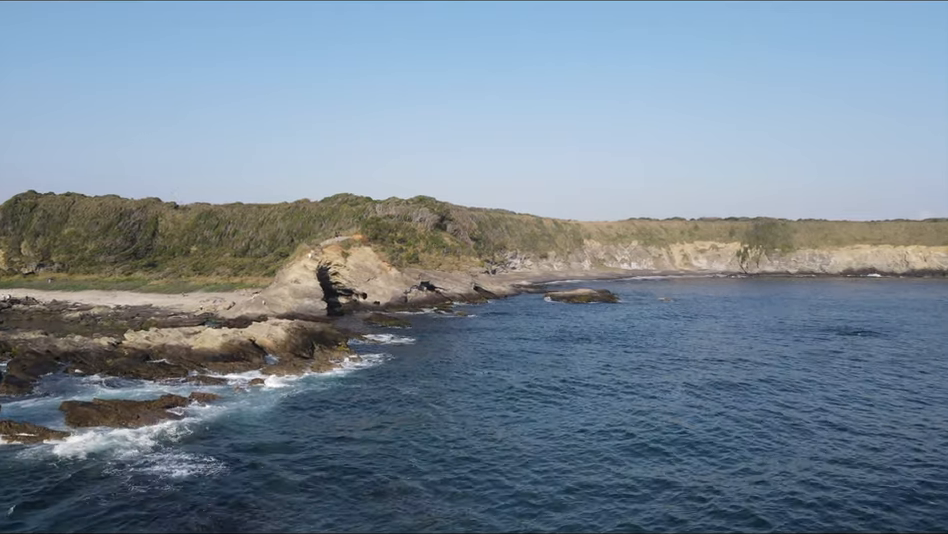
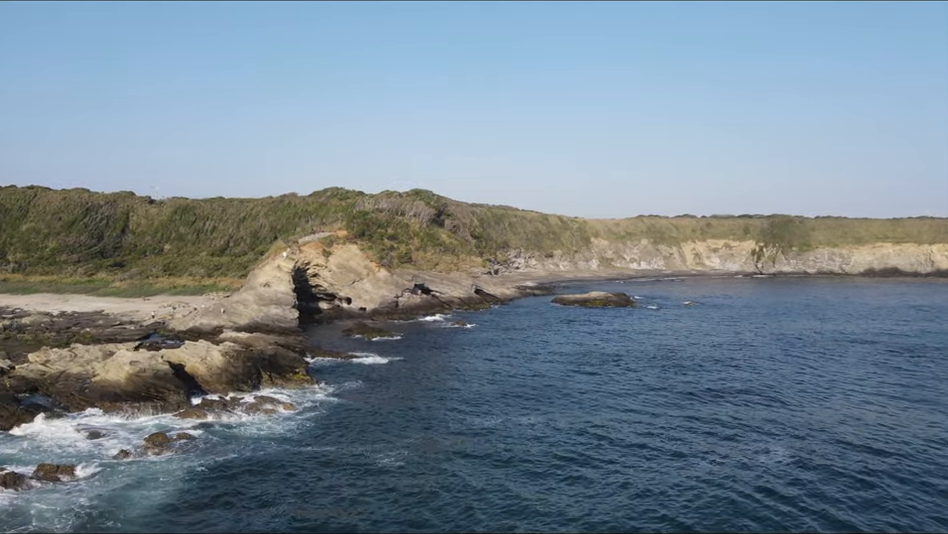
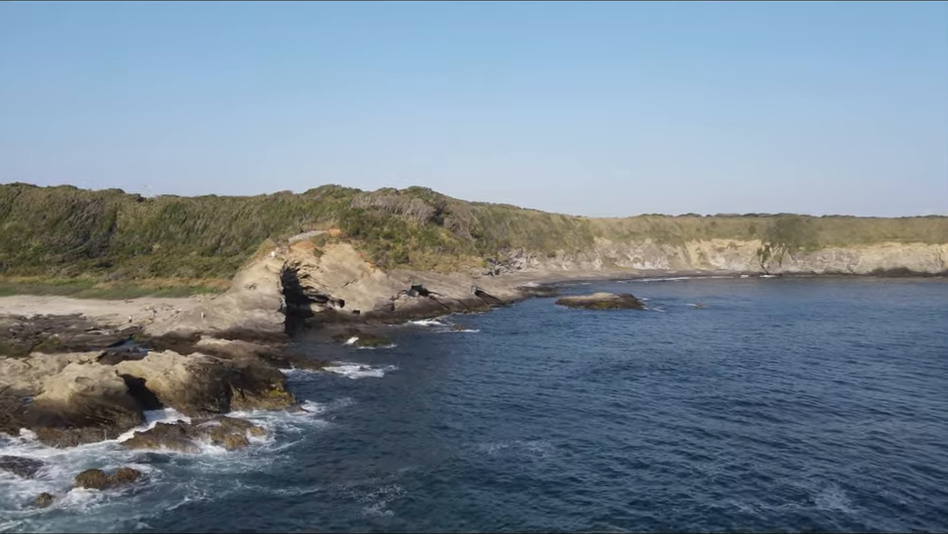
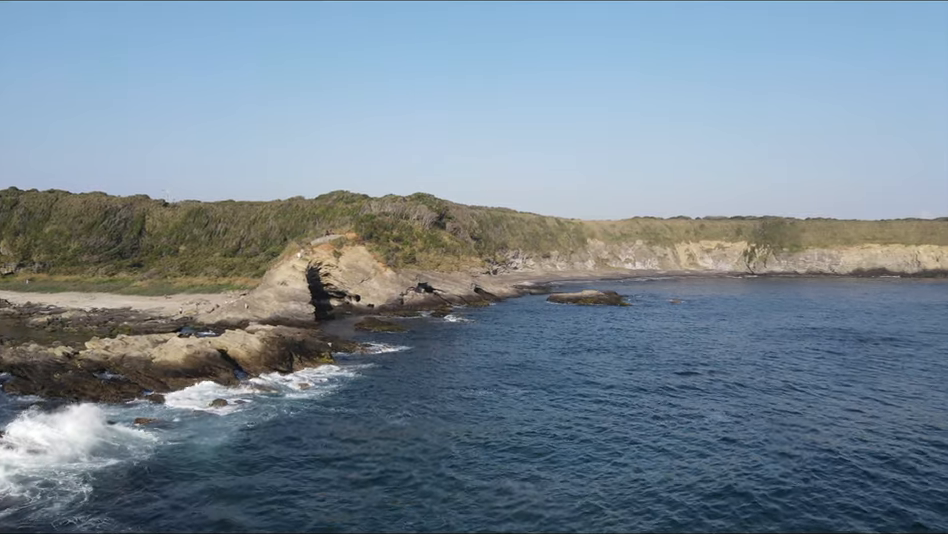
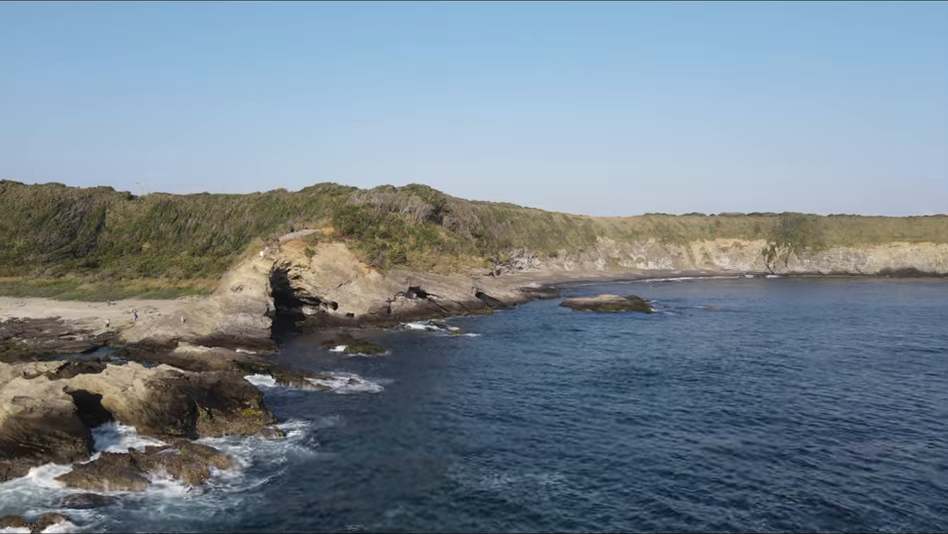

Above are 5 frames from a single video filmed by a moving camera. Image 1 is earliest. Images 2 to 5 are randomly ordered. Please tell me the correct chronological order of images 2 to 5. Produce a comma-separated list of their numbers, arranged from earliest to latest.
4, 2, 3, 5
